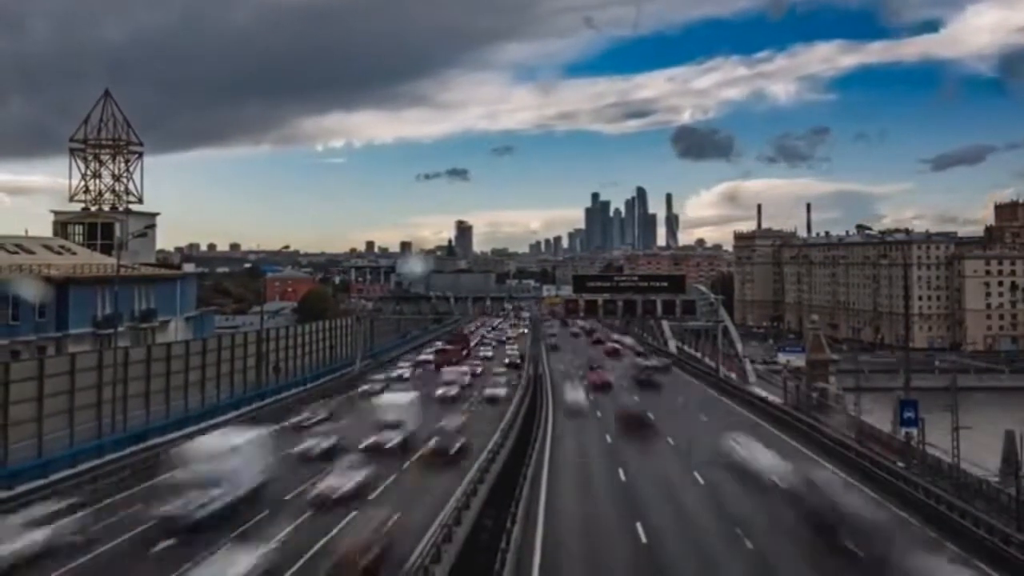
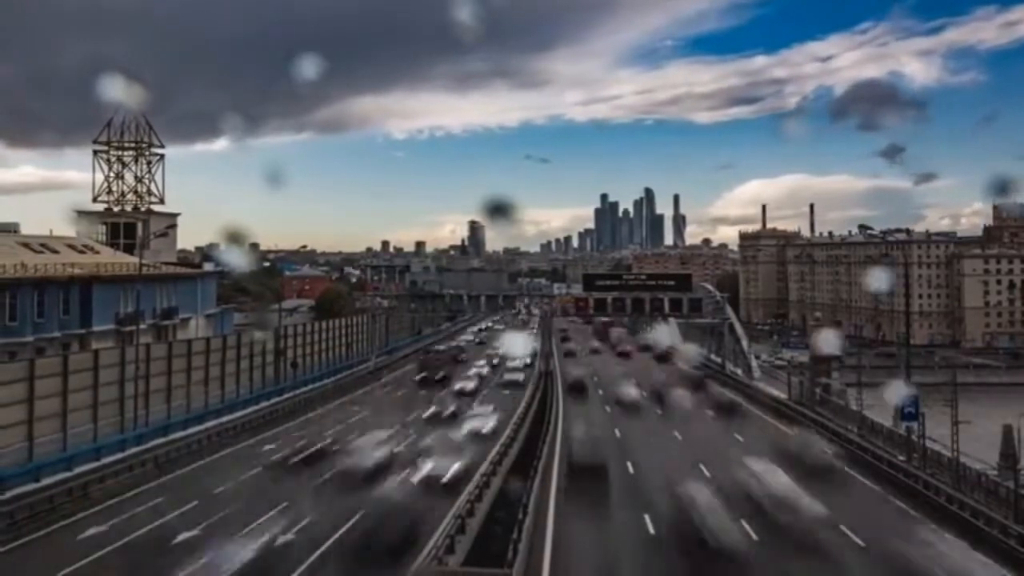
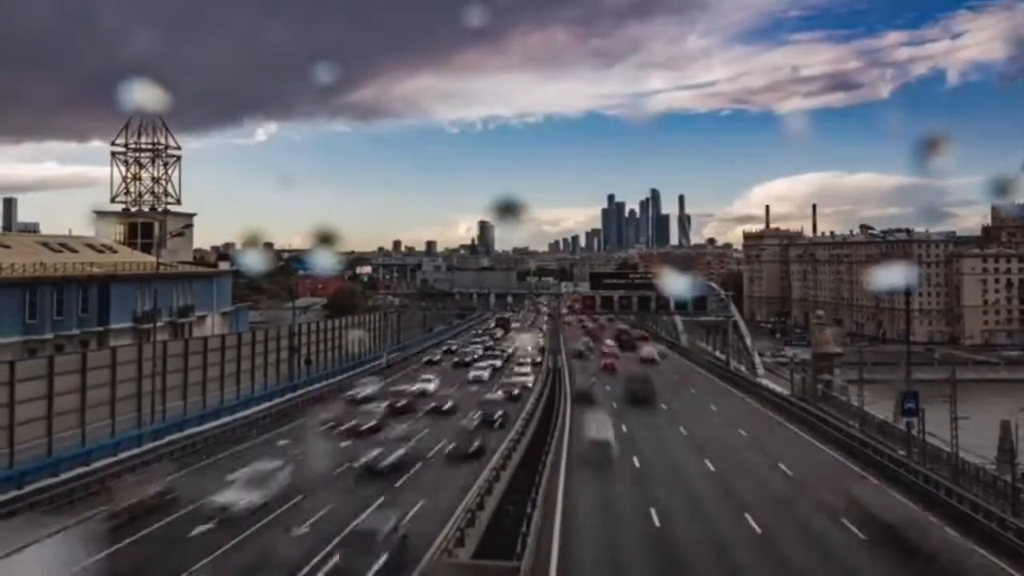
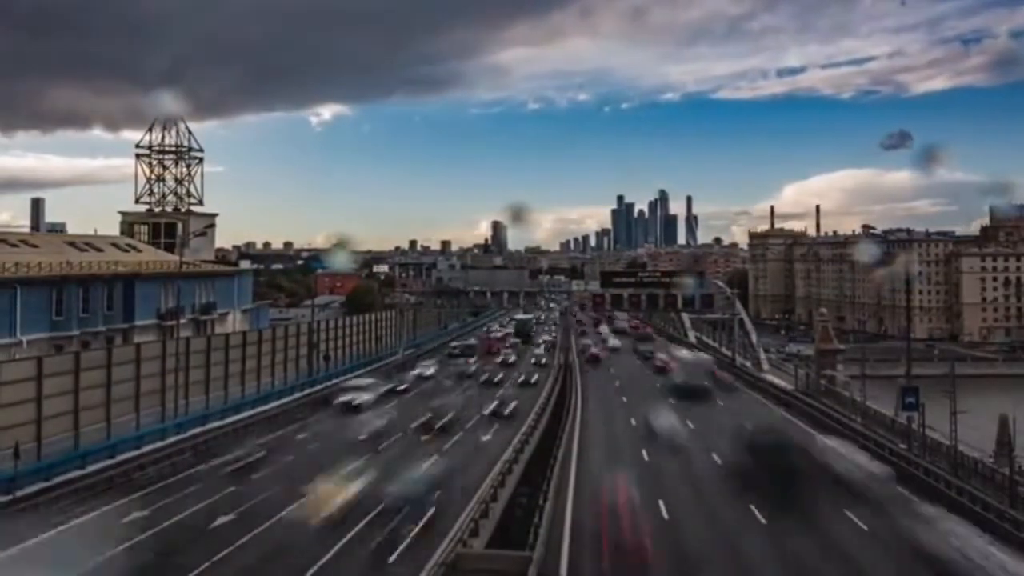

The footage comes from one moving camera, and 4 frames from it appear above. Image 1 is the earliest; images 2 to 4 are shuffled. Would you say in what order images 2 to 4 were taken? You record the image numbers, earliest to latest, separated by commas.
2, 3, 4
